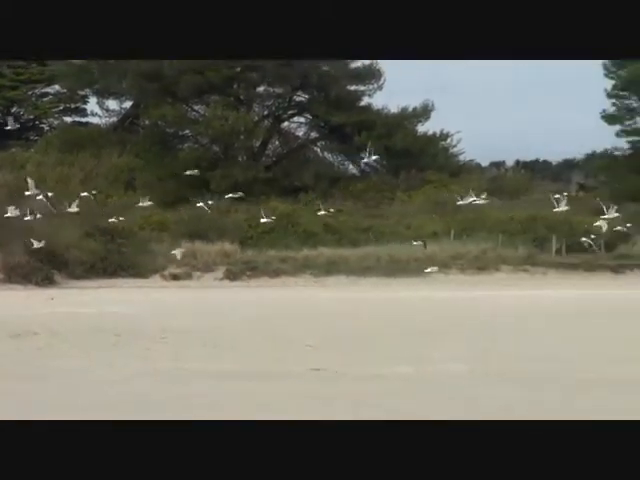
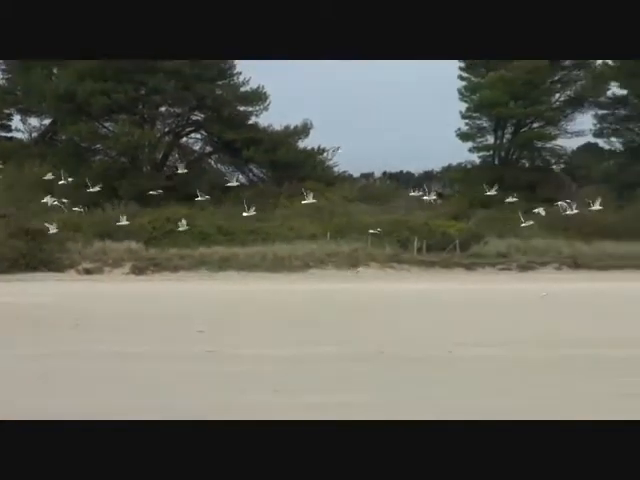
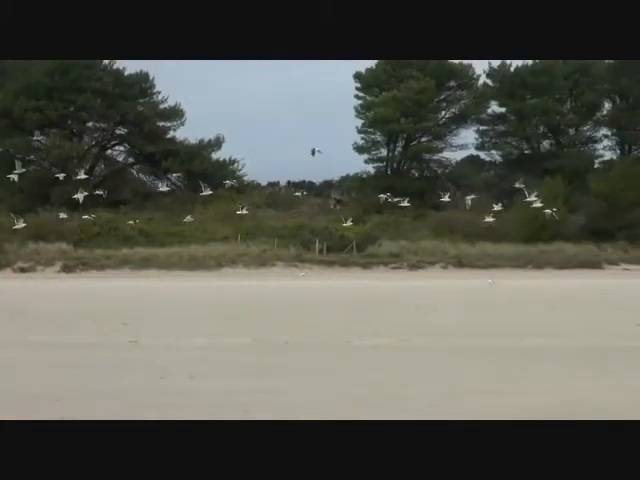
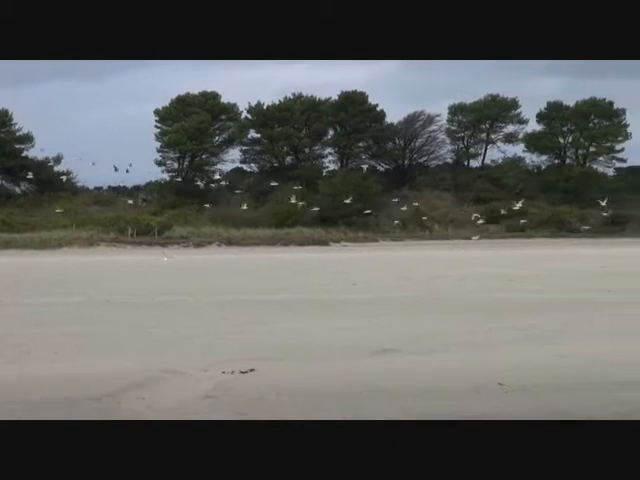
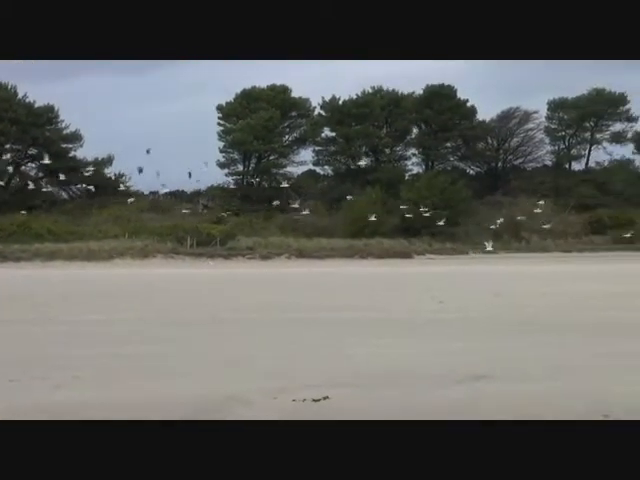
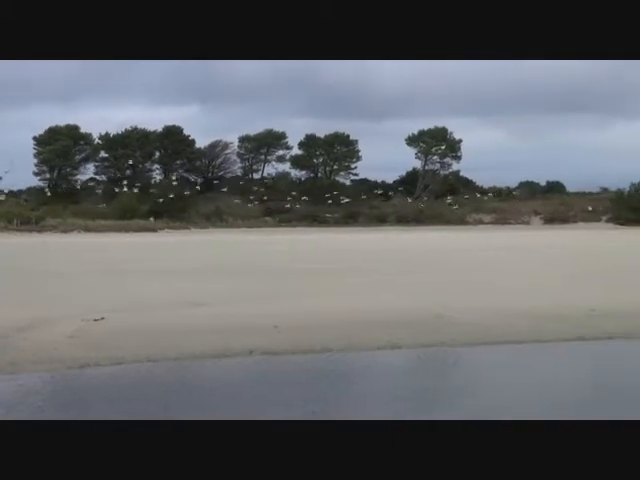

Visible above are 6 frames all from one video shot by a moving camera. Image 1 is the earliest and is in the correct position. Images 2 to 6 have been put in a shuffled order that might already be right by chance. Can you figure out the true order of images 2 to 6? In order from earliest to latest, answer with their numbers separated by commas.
2, 3, 5, 4, 6
